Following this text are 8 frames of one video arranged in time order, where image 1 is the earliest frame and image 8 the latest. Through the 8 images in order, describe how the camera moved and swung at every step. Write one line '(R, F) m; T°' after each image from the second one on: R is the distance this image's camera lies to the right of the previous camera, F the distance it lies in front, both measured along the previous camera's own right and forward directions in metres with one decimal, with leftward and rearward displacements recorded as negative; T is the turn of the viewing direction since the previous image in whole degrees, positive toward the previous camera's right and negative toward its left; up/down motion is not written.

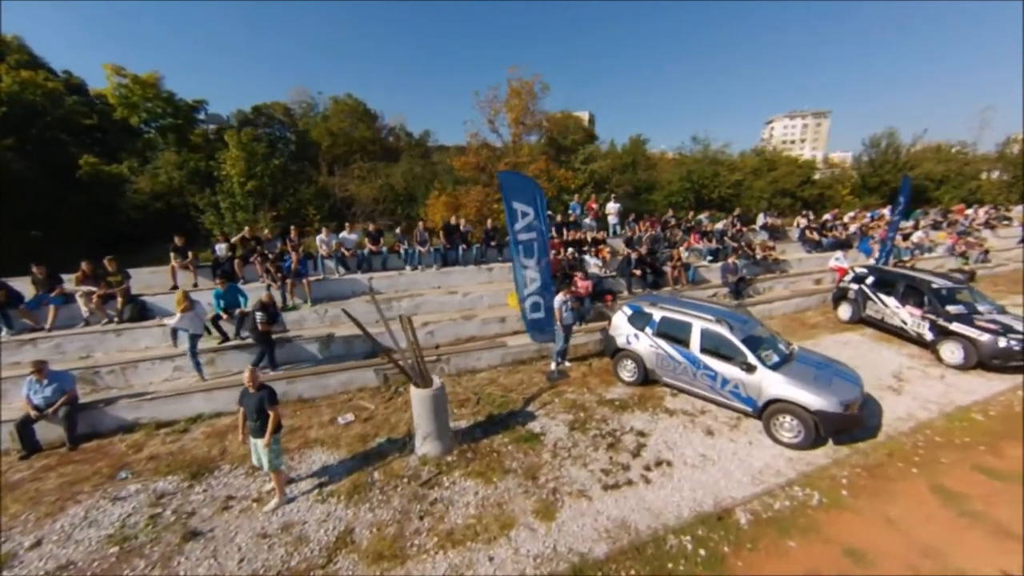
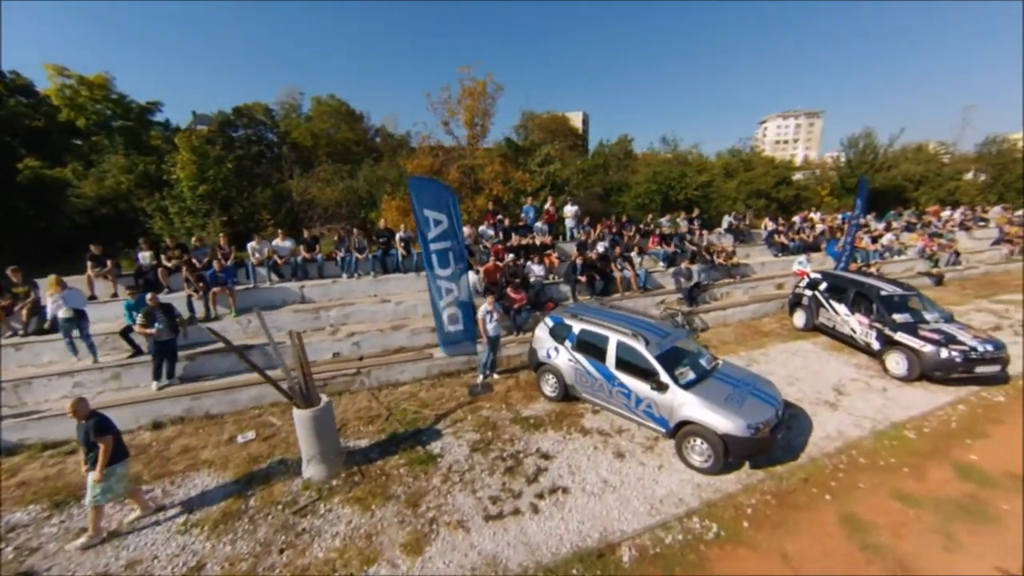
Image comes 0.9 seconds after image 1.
(+2.0, +0.5) m; 0°
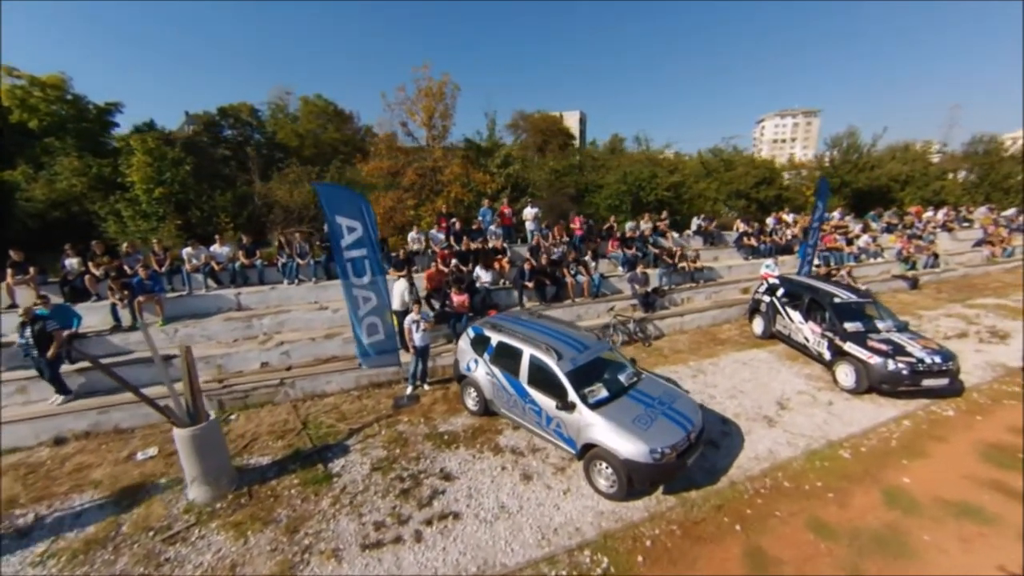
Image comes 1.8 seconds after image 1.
(+1.9, +0.5) m; 0°
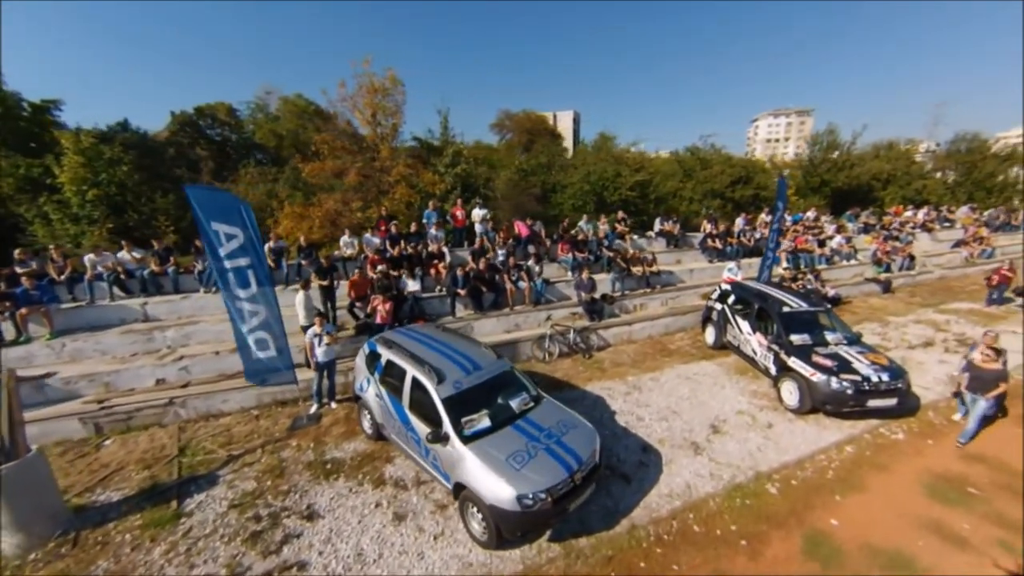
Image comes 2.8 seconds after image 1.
(+2.1, +0.9) m; 0°
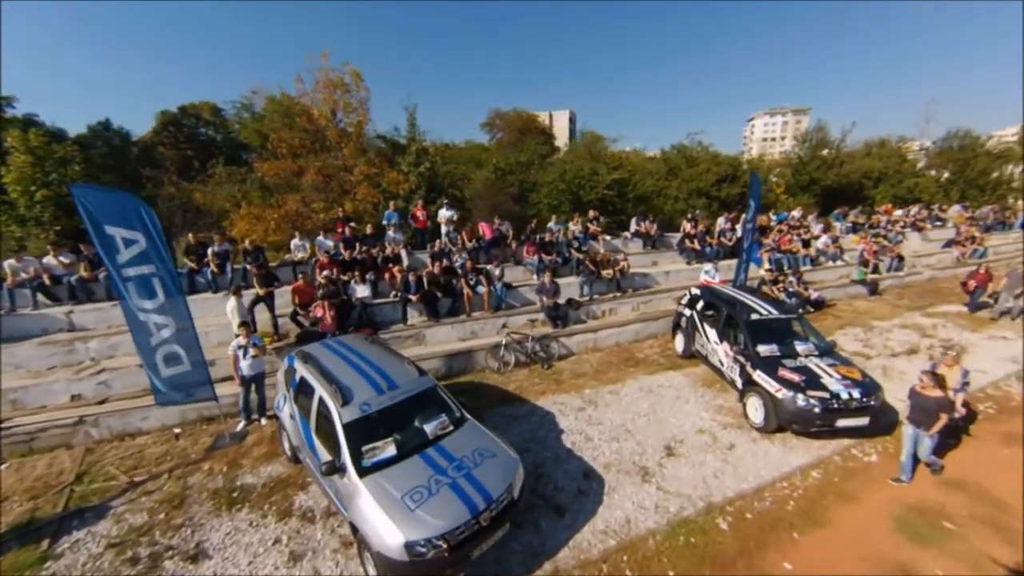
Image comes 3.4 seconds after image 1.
(+1.3, +0.8) m; 0°
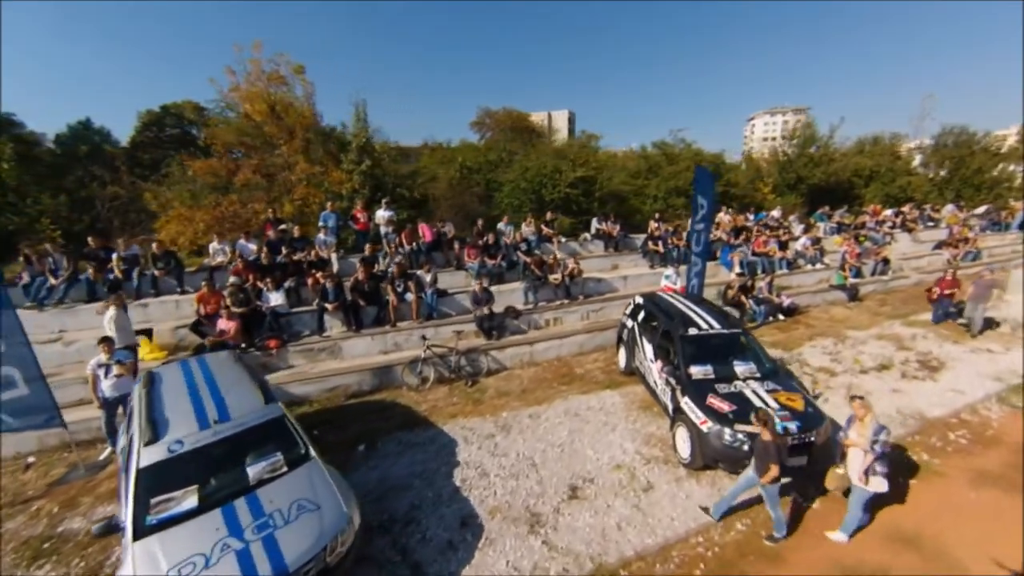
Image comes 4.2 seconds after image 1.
(+2.0, +1.1) m; -1°
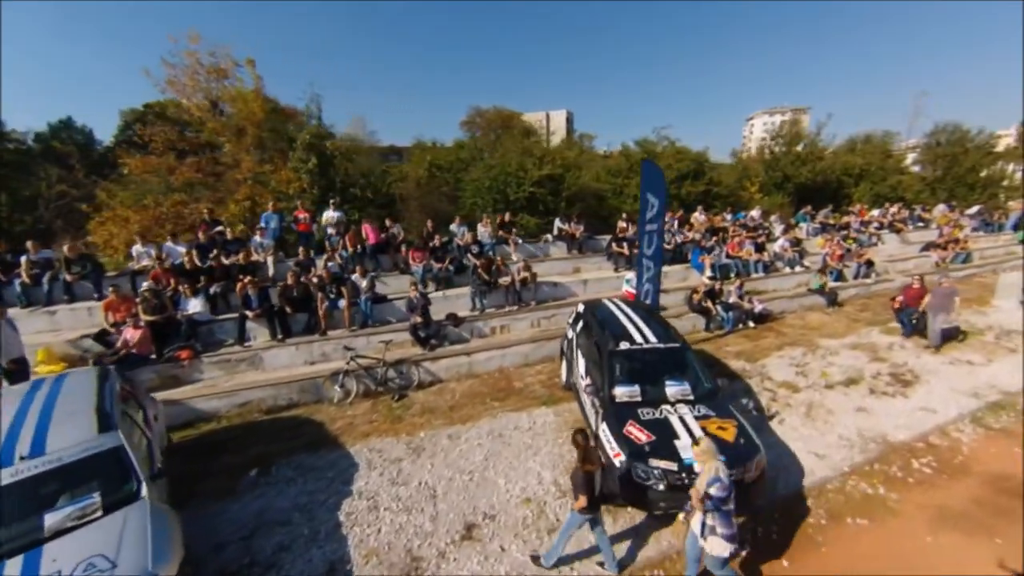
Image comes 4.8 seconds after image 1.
(+1.6, +0.8) m; 0°
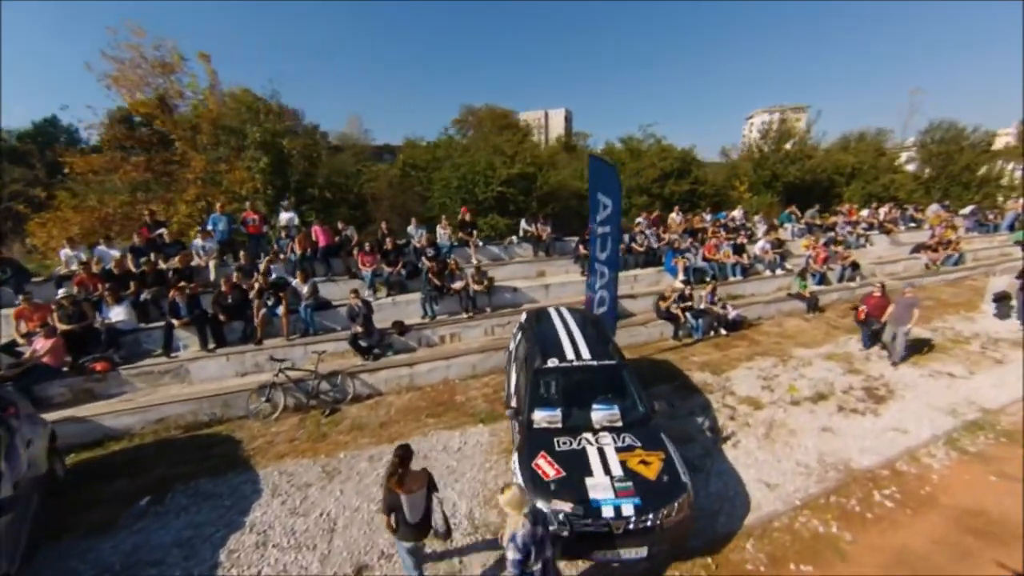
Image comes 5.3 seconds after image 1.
(+1.3, +0.7) m; 0°
